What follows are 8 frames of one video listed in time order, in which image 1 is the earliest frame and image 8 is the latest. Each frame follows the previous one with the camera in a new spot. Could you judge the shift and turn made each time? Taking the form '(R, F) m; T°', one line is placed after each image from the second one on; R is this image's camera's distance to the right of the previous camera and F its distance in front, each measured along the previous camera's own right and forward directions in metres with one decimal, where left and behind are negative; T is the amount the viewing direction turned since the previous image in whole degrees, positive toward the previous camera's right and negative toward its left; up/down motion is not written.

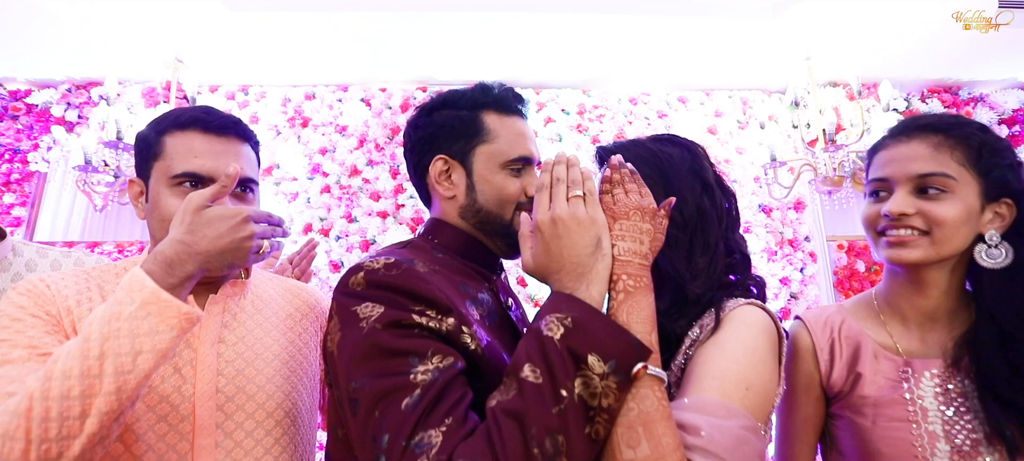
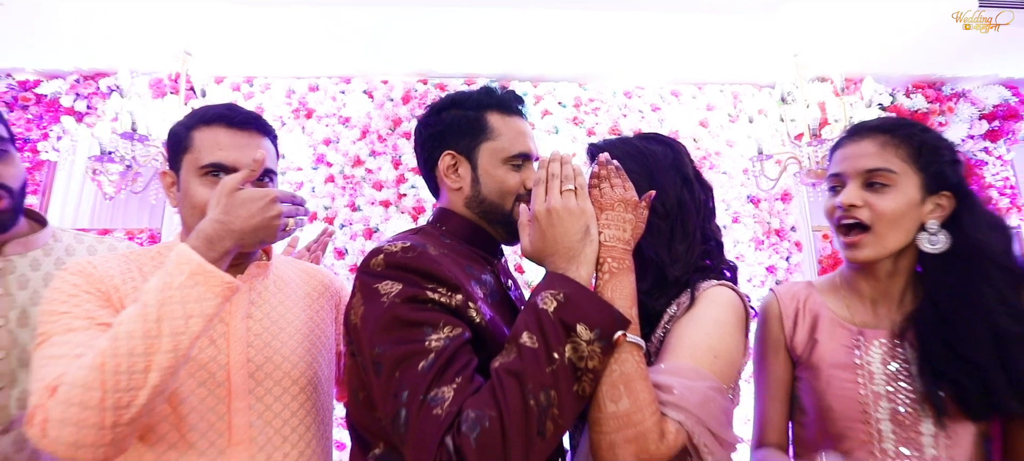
(0.0, -0.1) m; 0°
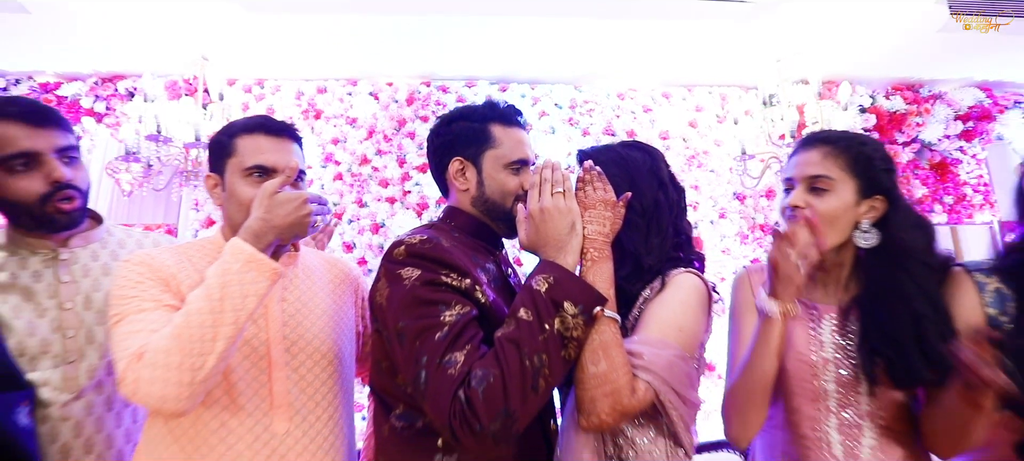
(0.0, -0.1) m; 0°
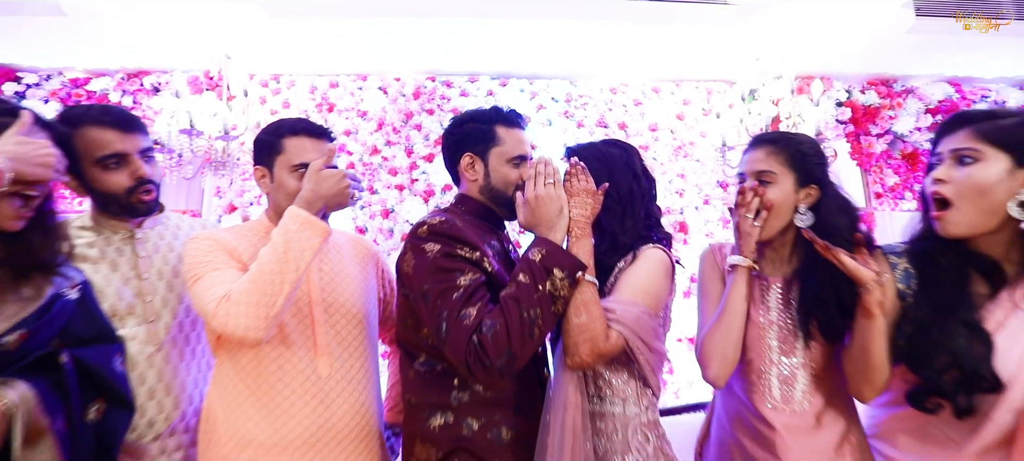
(0.0, -0.2) m; 0°
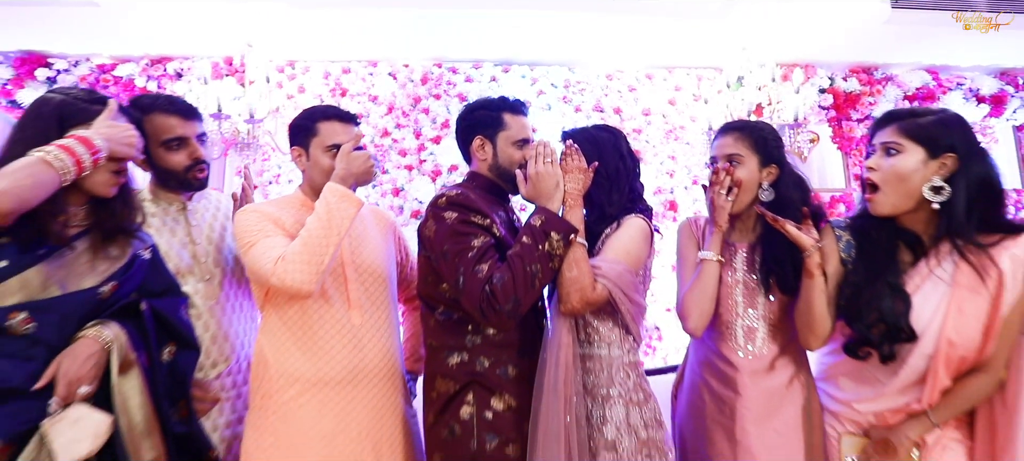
(0.0, -0.2) m; 0°
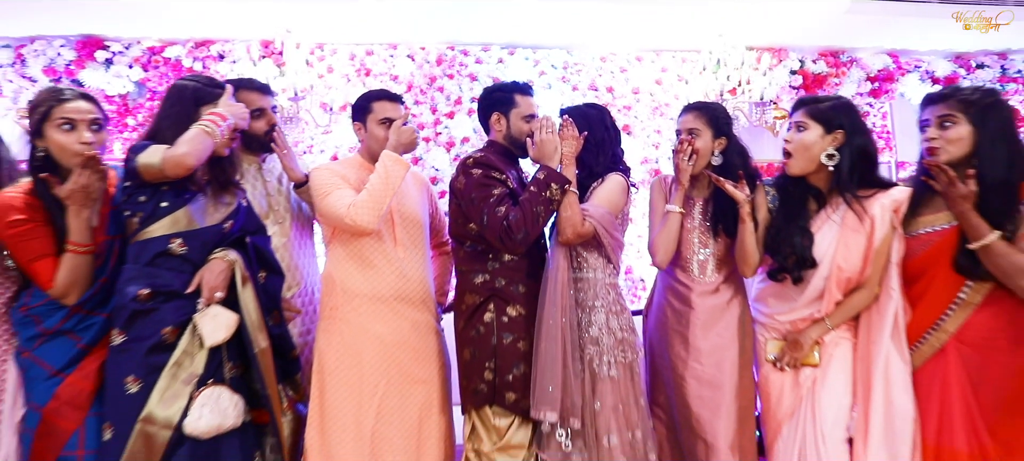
(0.0, -0.4) m; 0°
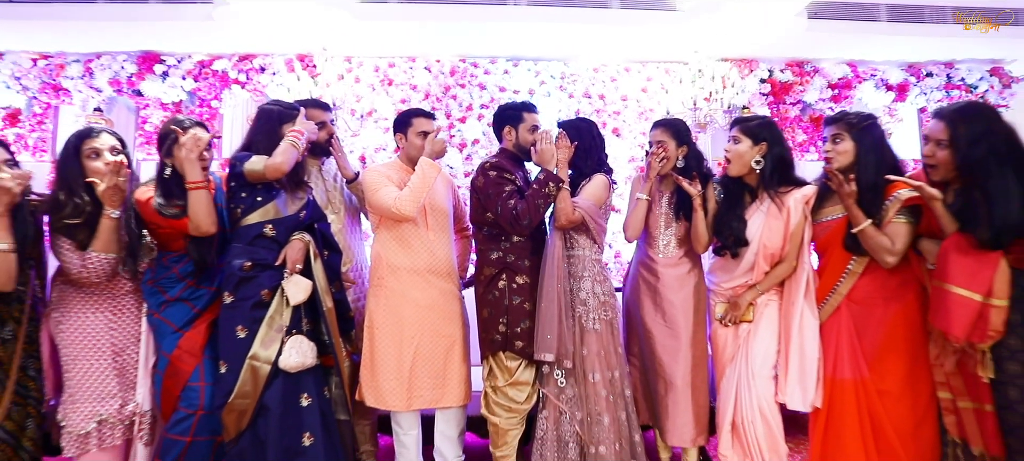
(0.0, -0.5) m; 0°
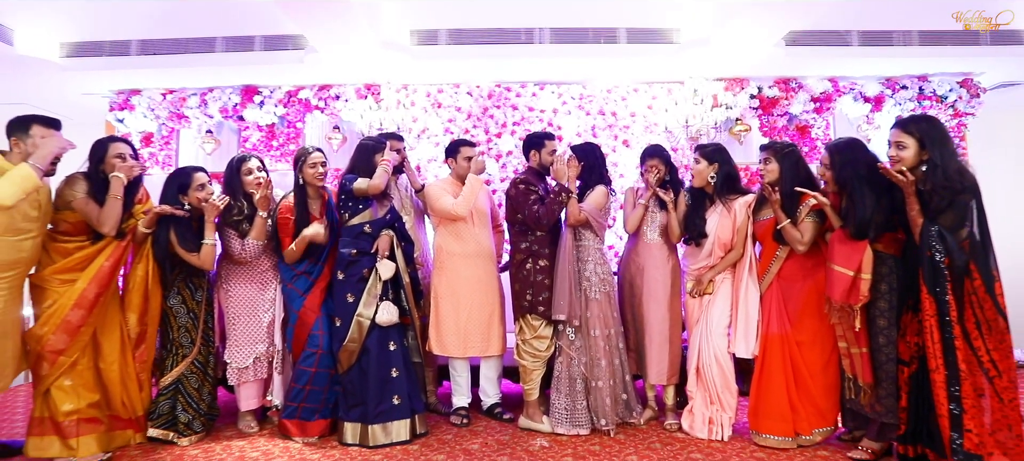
(0.0, -0.9) m; -4°
